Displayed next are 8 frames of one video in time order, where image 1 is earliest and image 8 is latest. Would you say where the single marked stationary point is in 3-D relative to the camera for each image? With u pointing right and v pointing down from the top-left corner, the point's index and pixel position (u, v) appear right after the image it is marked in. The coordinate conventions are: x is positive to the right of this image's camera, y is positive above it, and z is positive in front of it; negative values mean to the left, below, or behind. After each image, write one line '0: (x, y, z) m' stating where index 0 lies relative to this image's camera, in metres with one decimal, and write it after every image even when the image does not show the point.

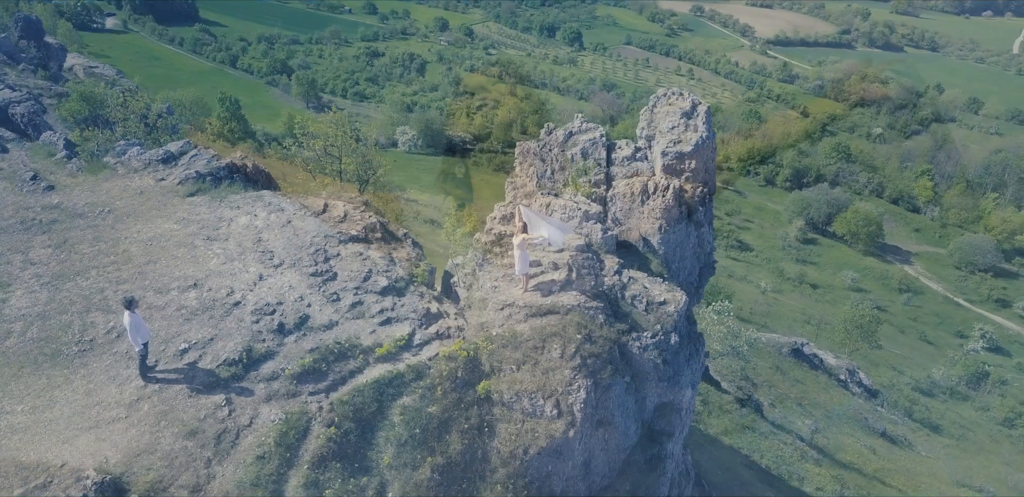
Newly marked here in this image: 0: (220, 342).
0: (-5.7, -1.9, +15.8) m
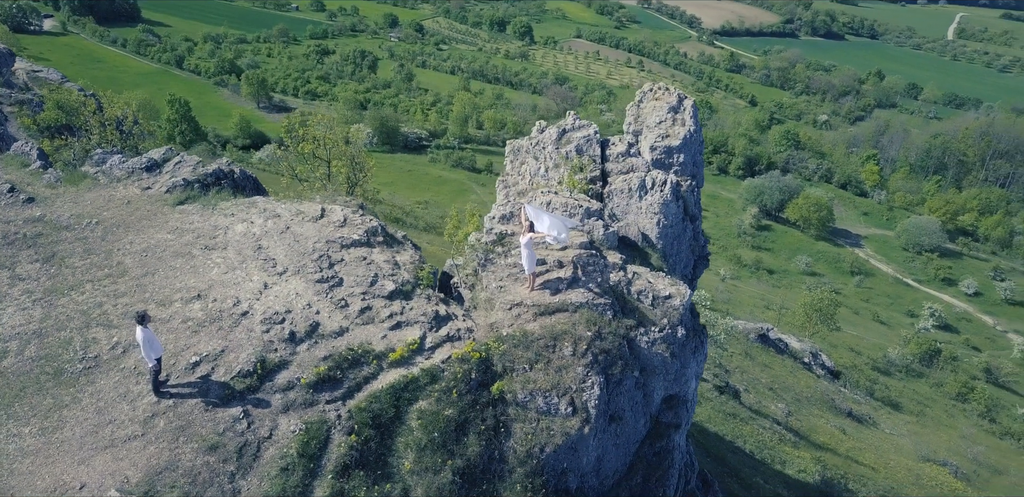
0: (-5.4, -2.1, +15.5) m
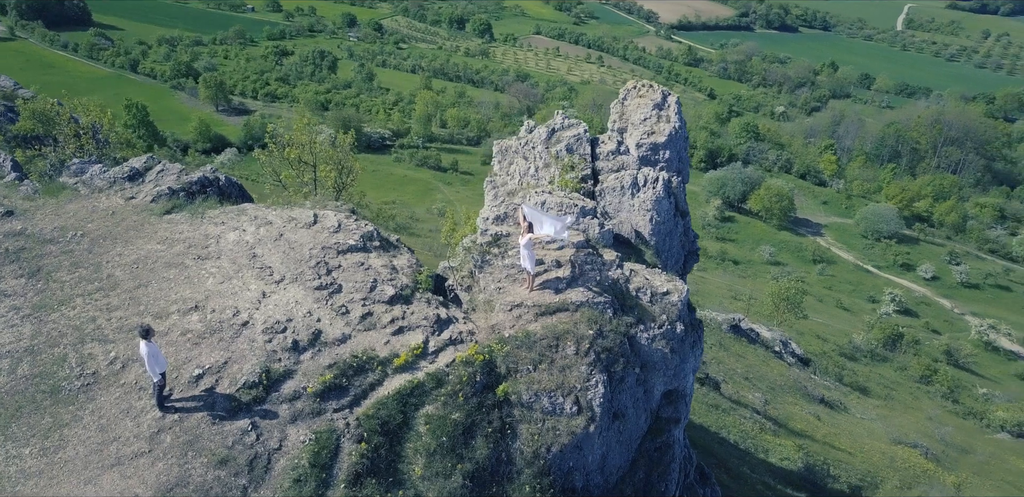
0: (-5.3, -2.2, +15.3) m
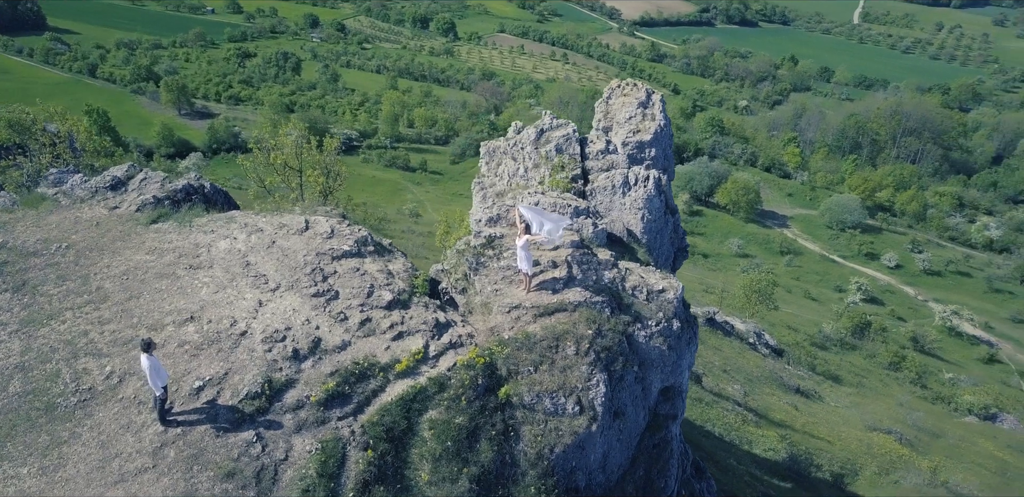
0: (-5.2, -2.4, +15.1) m
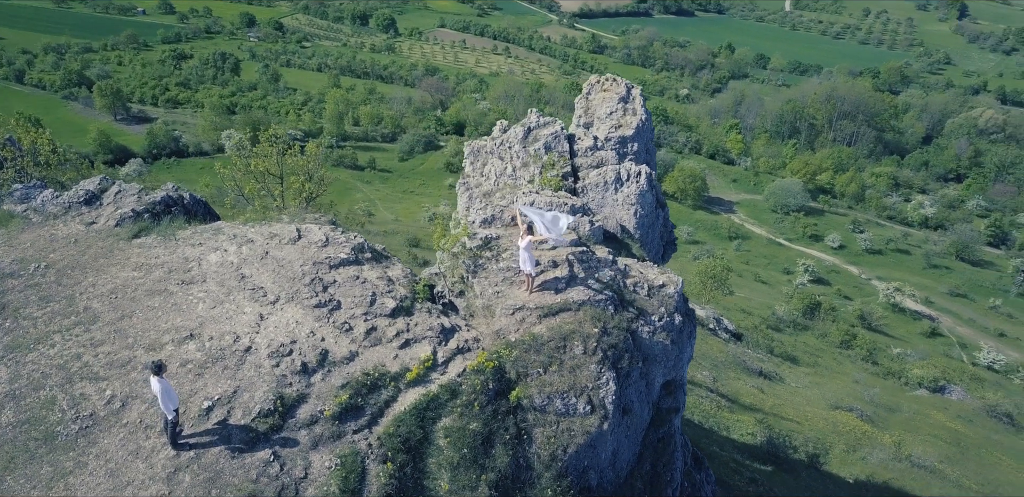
0: (-4.9, -2.7, +14.6) m
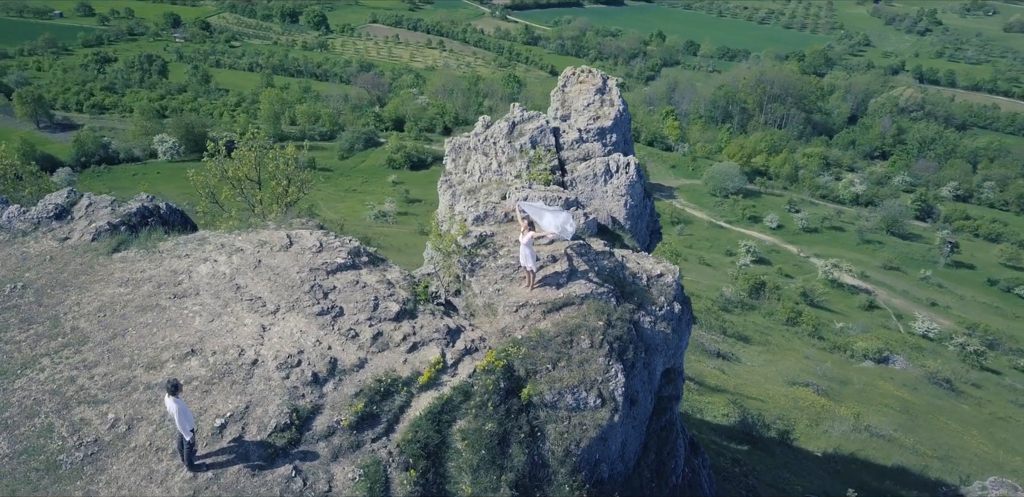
0: (-4.5, -2.8, +14.1) m
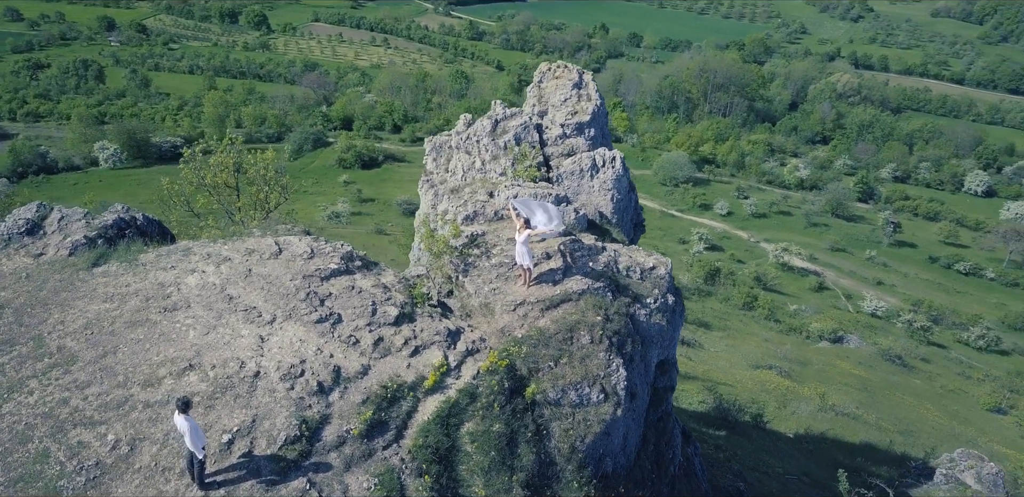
0: (-4.3, -3.0, +13.8) m
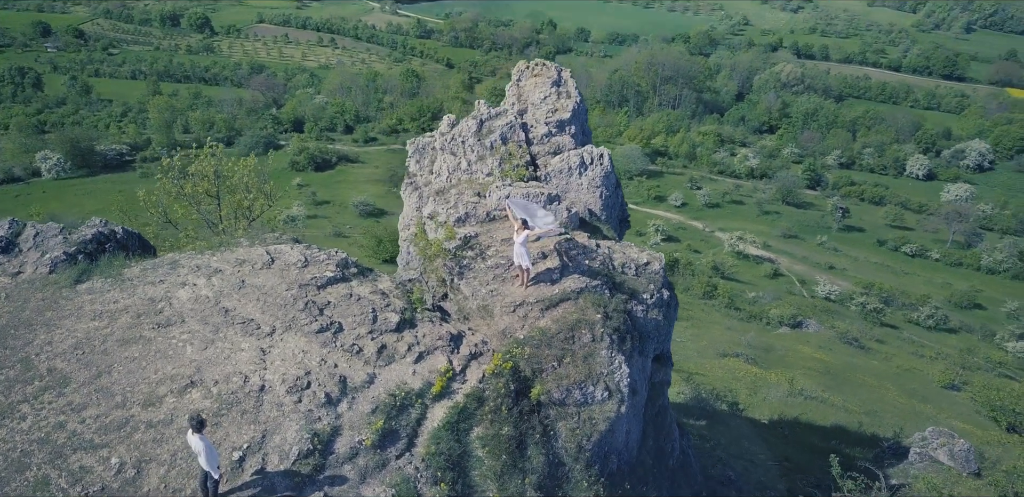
0: (-4.0, -3.2, +13.5) m
